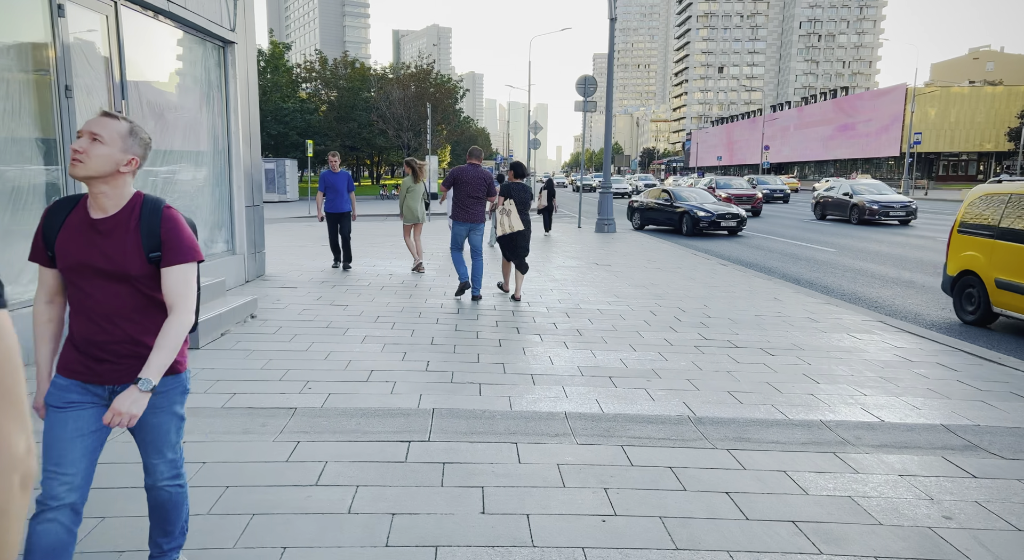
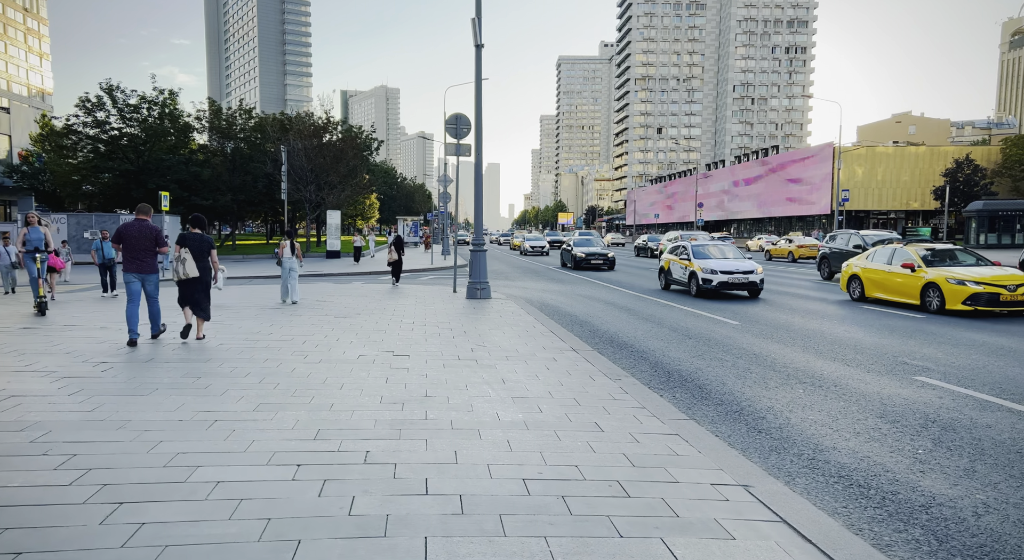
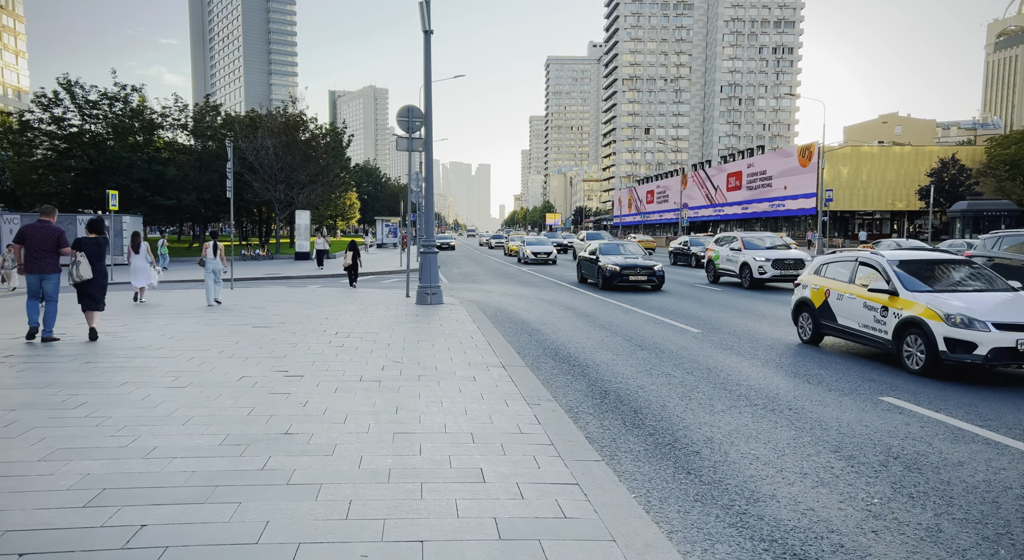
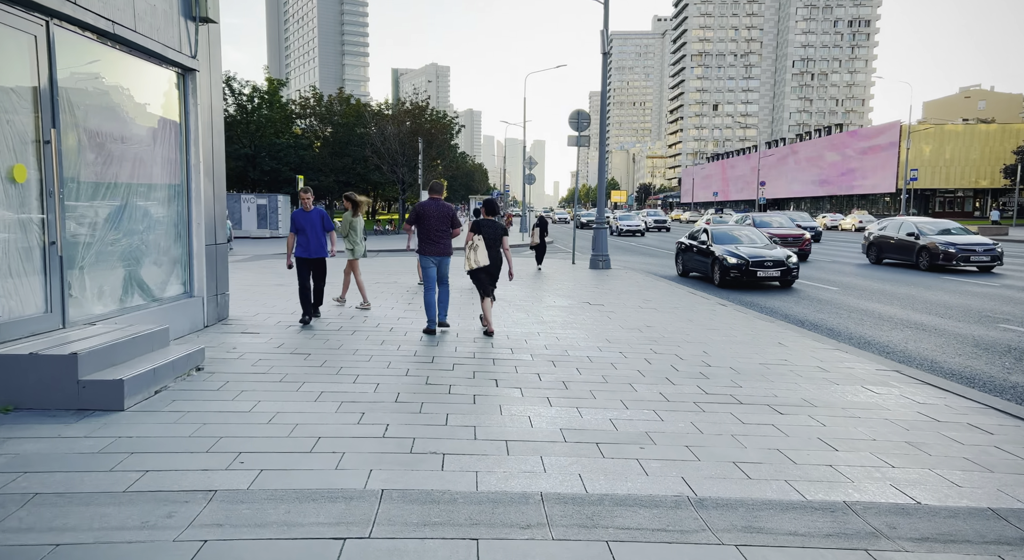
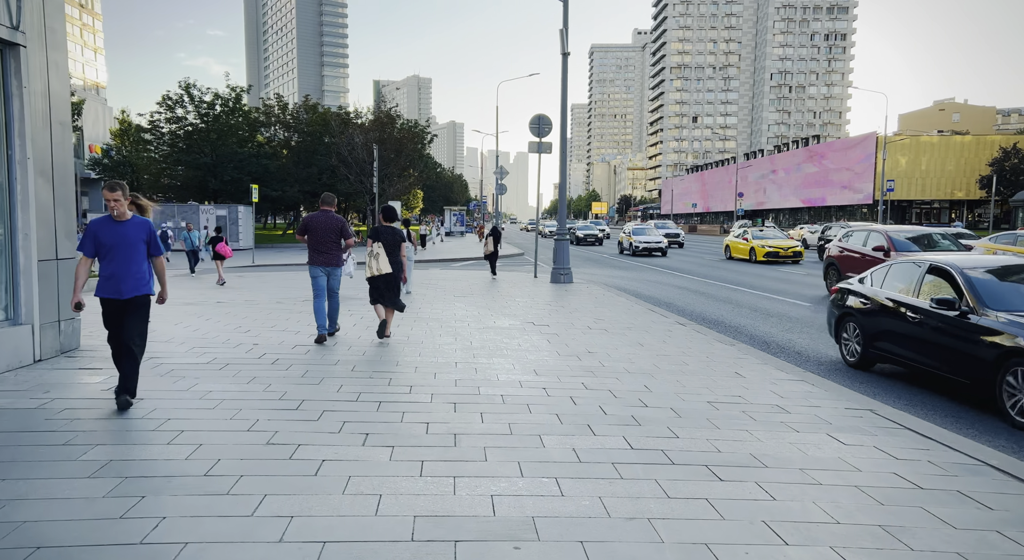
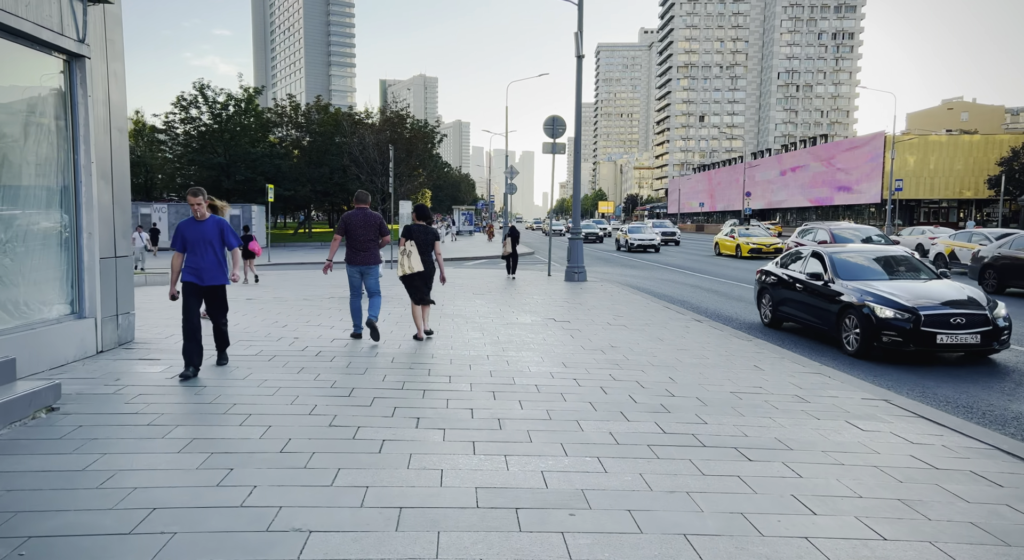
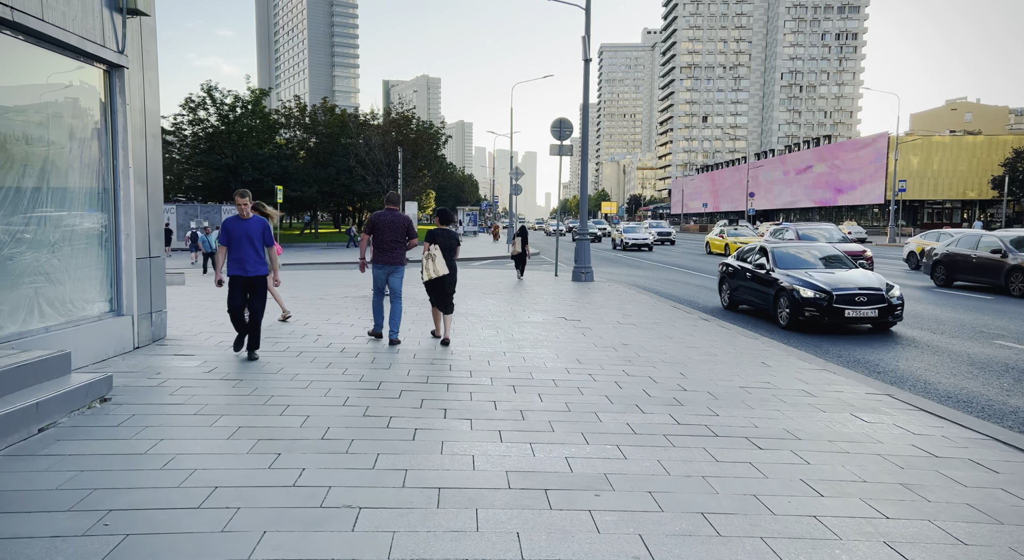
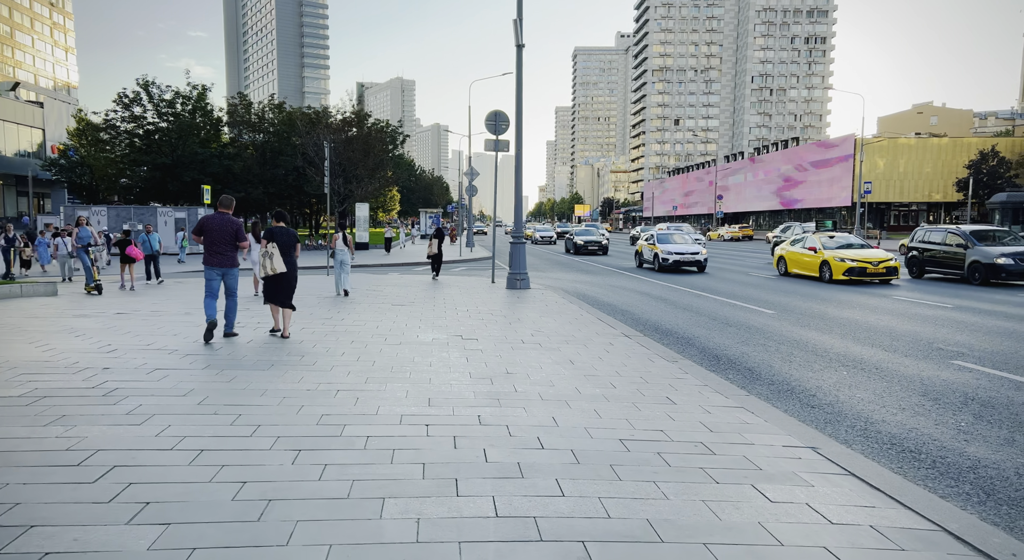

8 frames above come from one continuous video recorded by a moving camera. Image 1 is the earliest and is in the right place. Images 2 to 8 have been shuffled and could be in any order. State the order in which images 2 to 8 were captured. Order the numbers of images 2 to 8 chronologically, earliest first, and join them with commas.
4, 7, 6, 5, 8, 2, 3
